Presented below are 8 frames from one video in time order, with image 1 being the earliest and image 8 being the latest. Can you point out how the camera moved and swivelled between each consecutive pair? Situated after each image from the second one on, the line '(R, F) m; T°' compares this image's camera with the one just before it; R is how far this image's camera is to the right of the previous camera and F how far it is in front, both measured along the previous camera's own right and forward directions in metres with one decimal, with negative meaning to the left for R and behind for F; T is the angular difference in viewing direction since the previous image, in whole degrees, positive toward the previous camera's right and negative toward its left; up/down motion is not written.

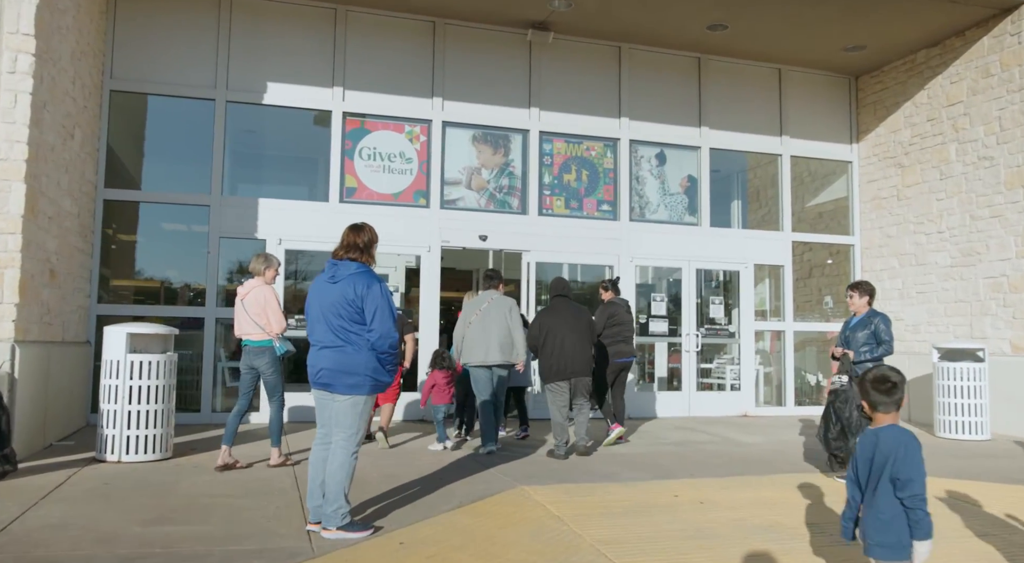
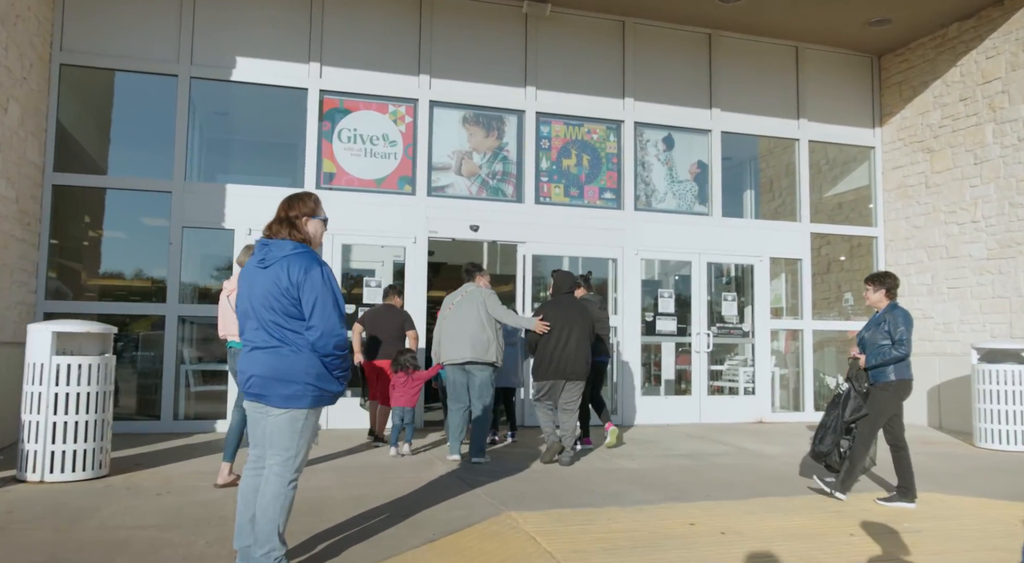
(+0.1, +0.8) m; 0°
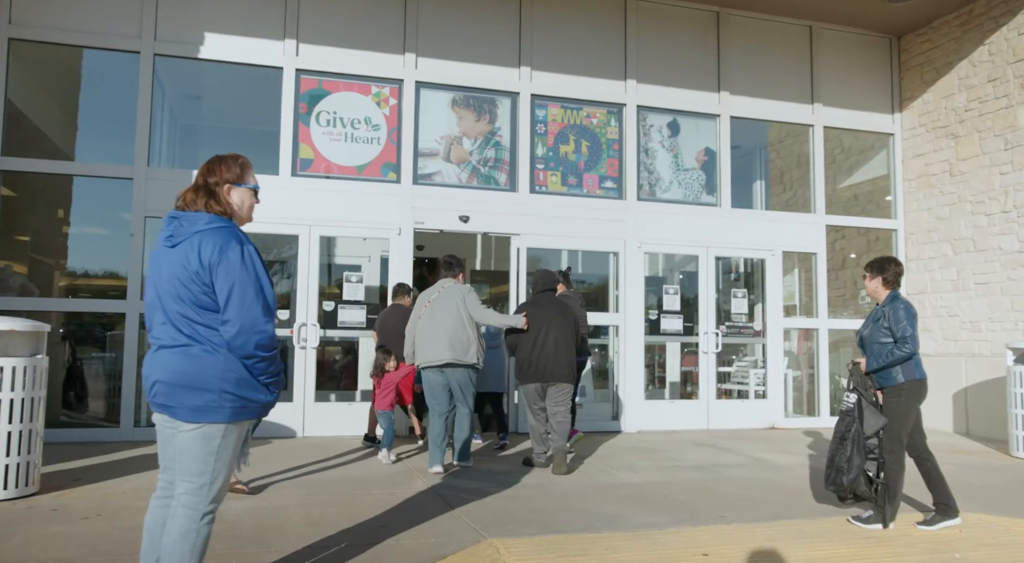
(+0.1, +0.6) m; 0°
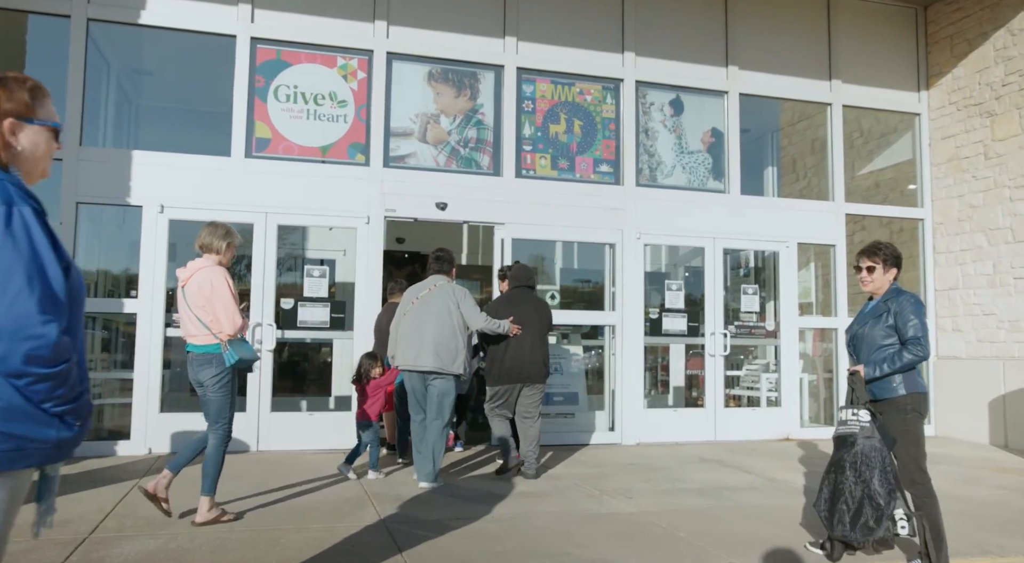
(+0.2, +0.8) m; -1°
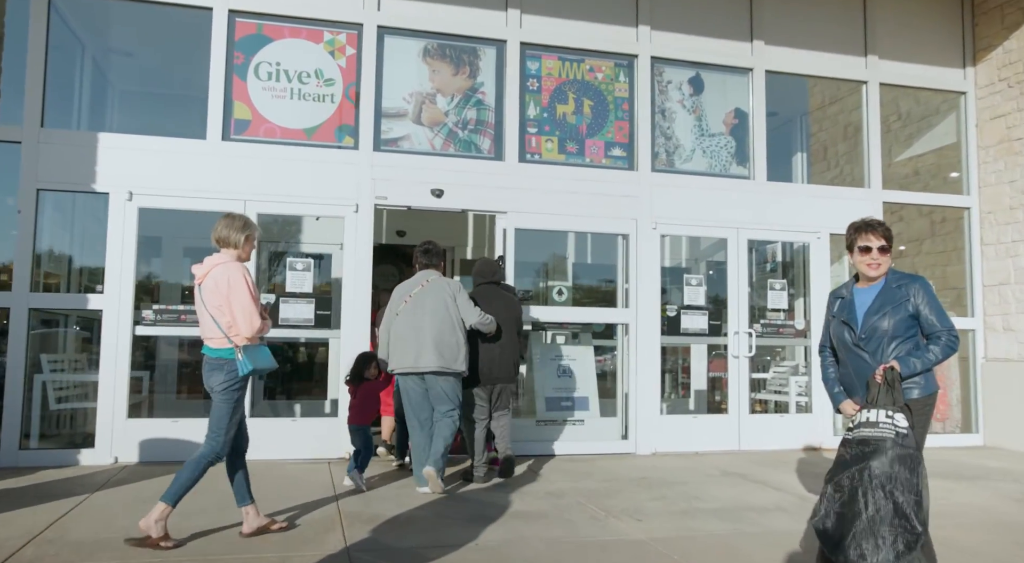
(+0.2, +0.6) m; -2°
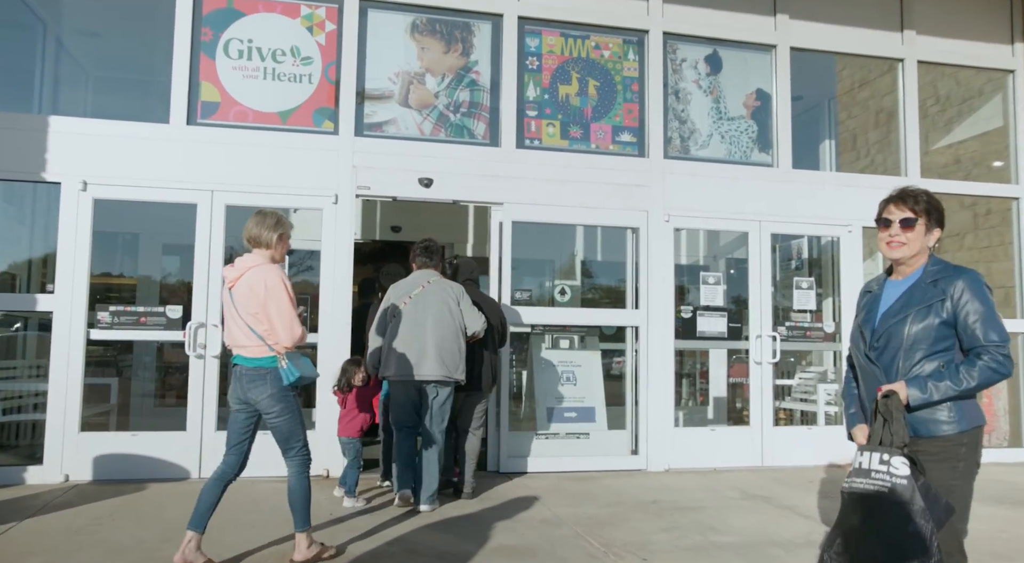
(+0.2, +0.6) m; -2°
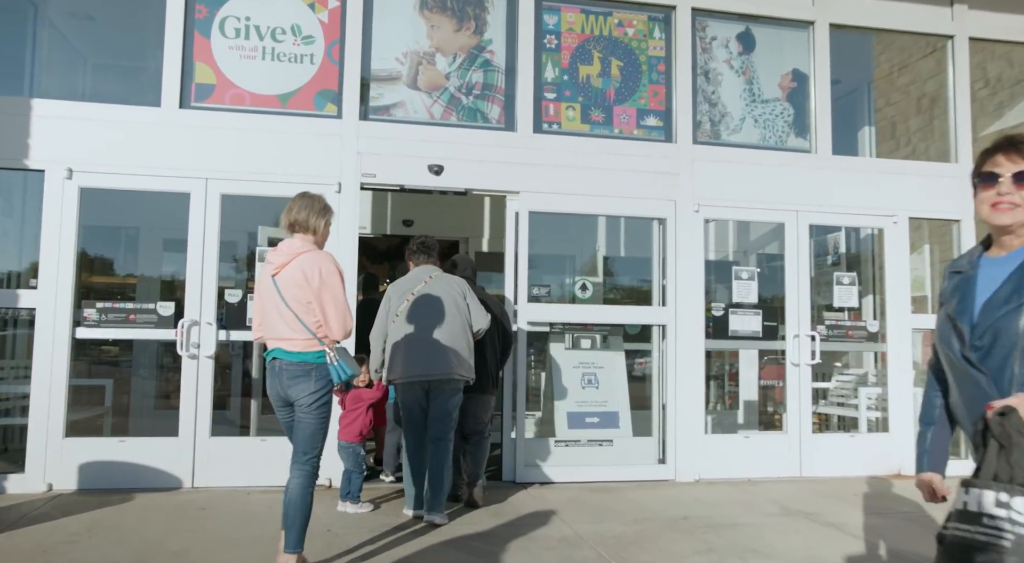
(0.0, +0.4) m; -2°
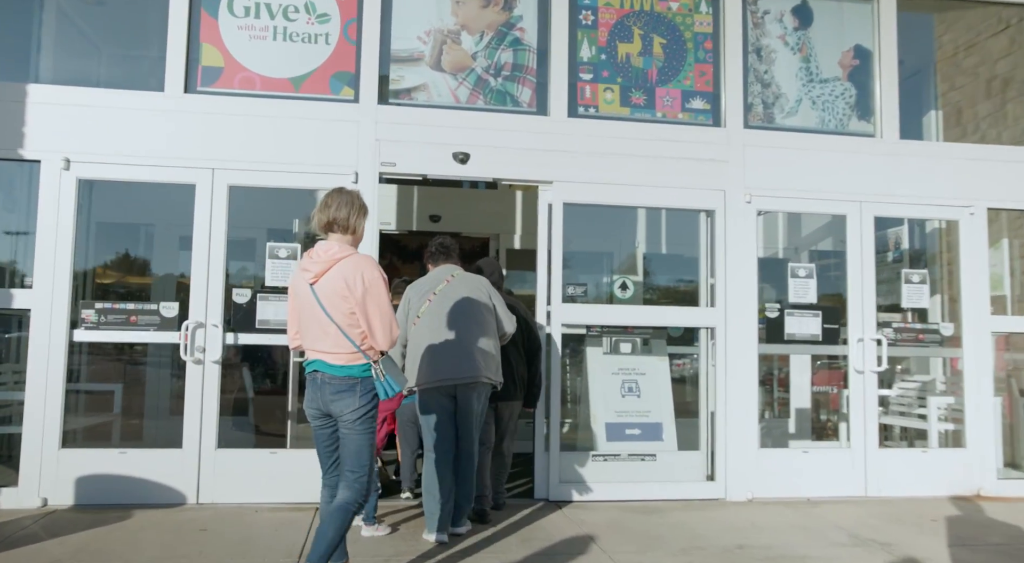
(0.0, +0.5) m; -3°
